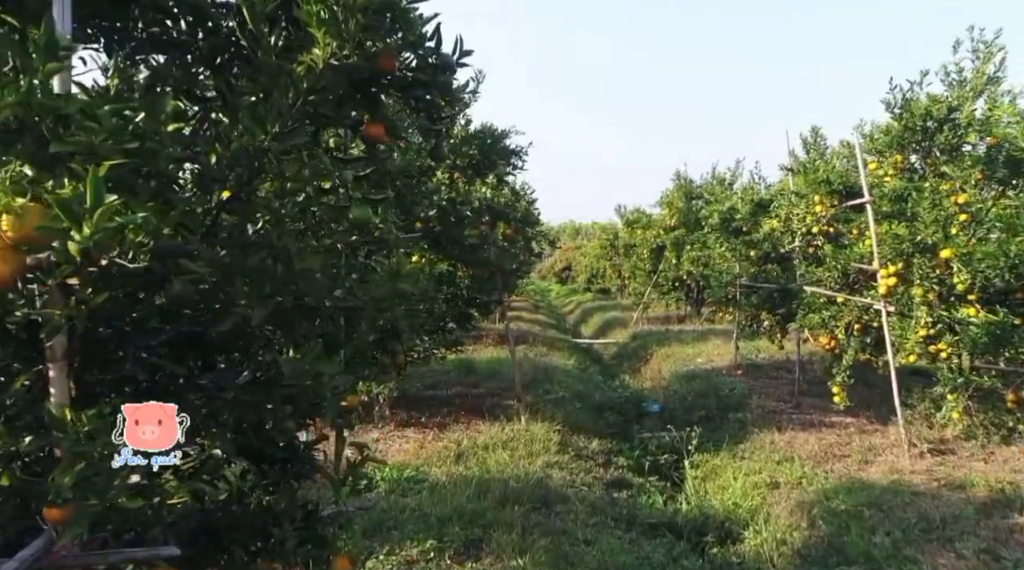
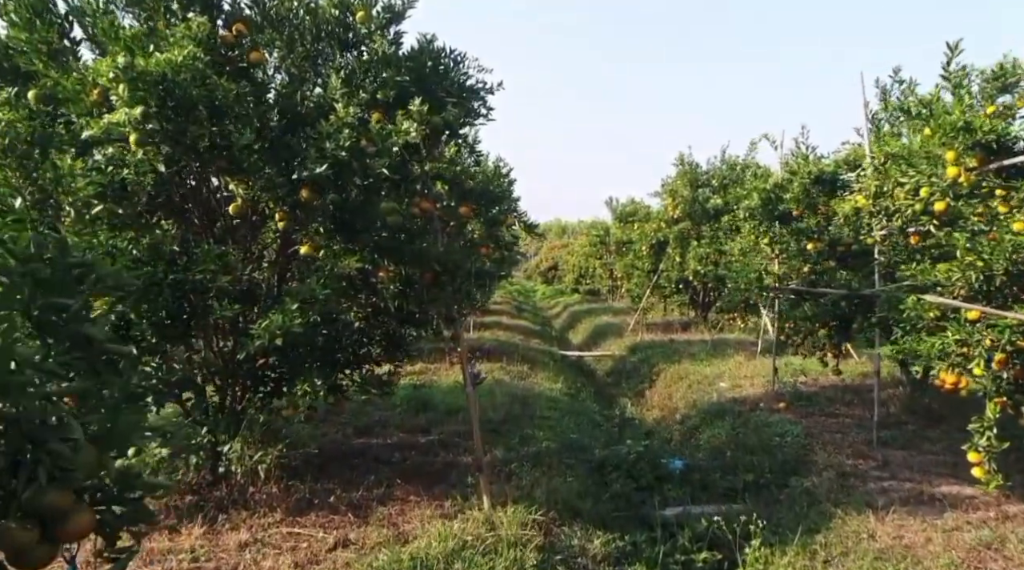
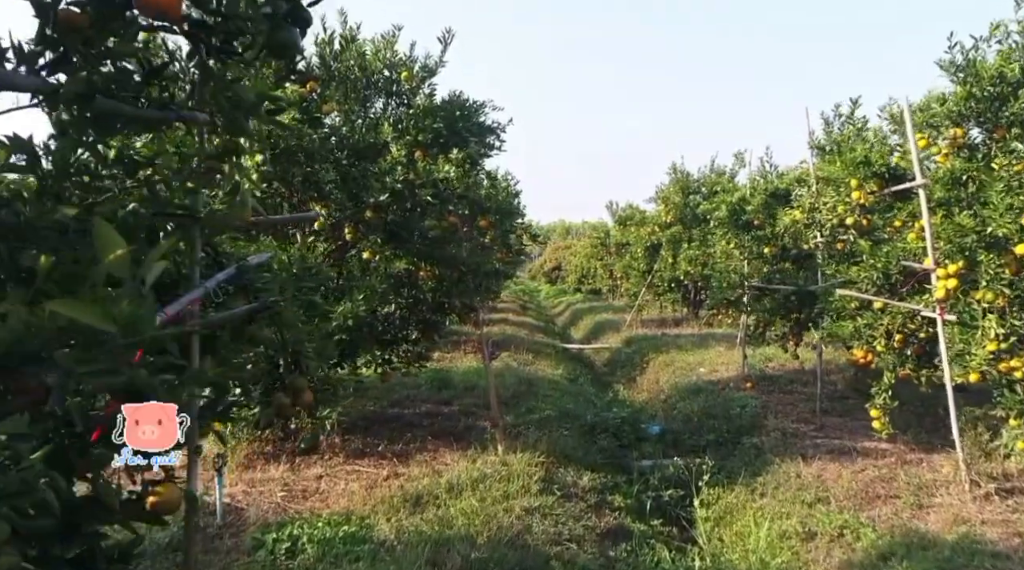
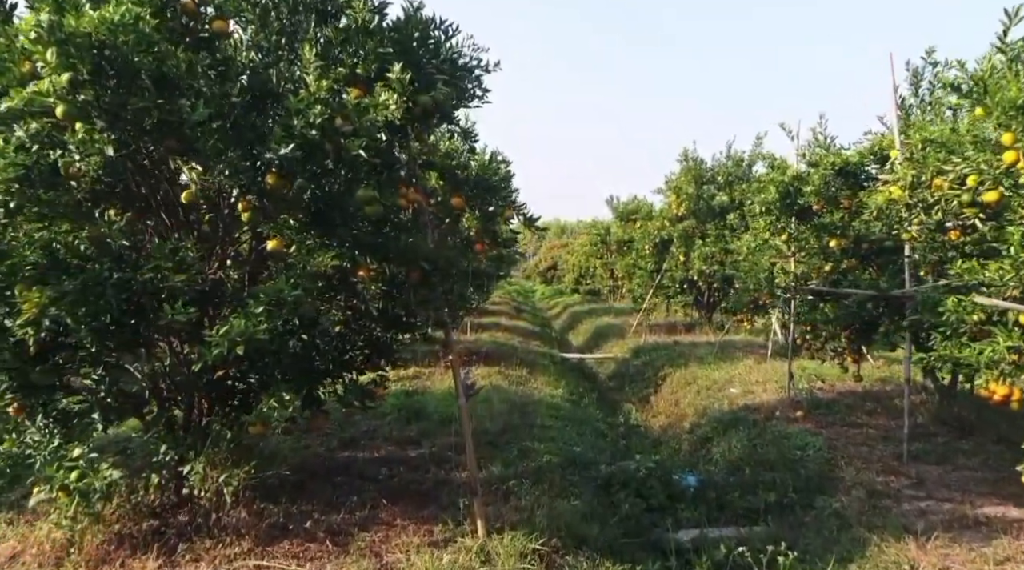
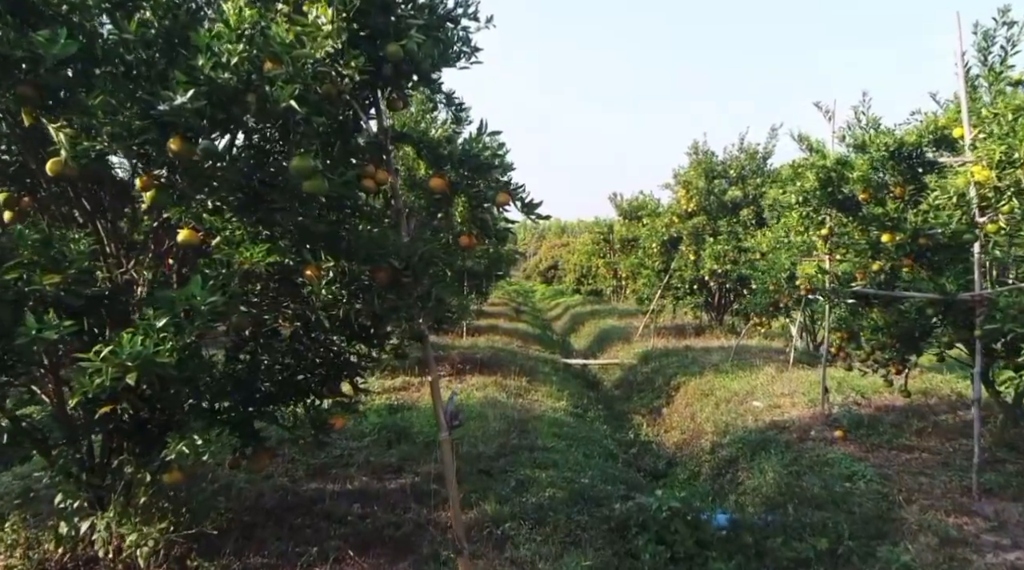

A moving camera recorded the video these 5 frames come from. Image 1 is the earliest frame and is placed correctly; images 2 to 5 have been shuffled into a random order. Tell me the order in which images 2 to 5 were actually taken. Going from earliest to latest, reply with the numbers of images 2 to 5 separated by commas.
3, 2, 4, 5
